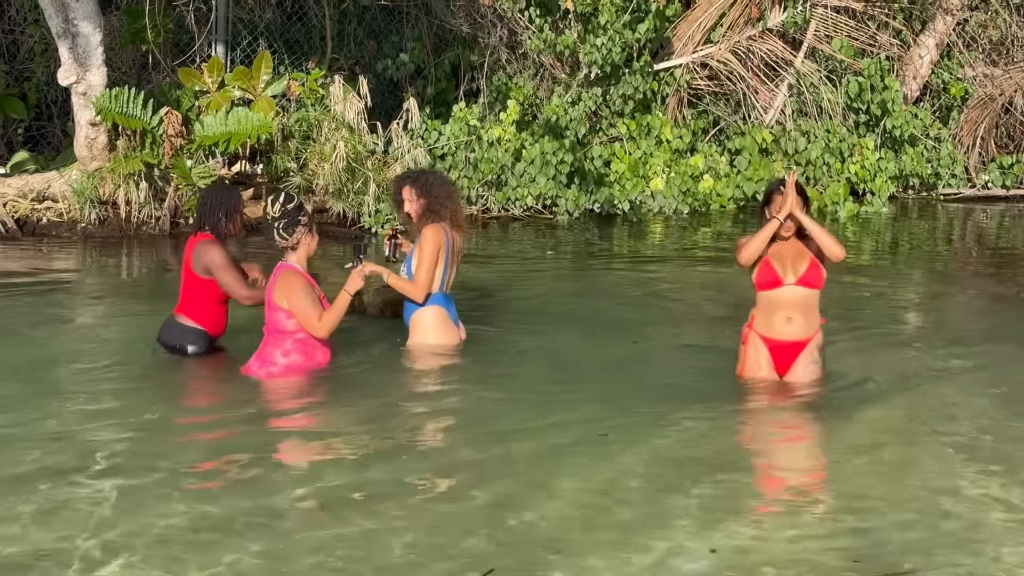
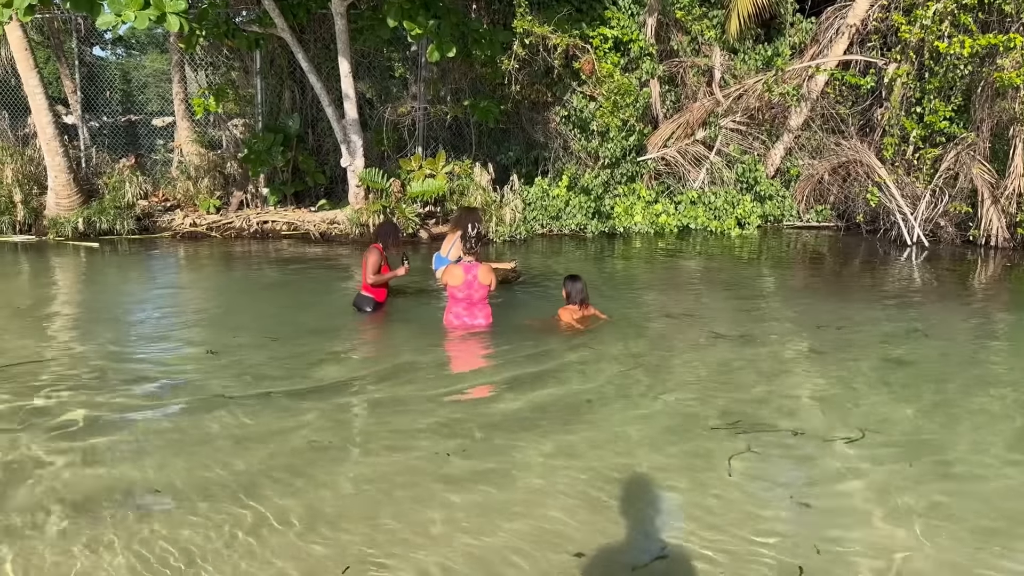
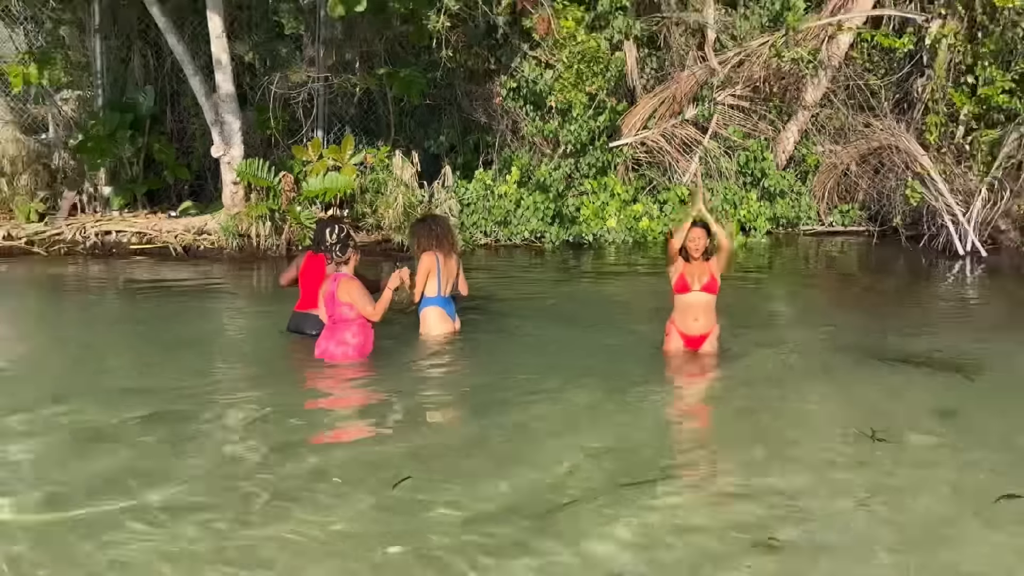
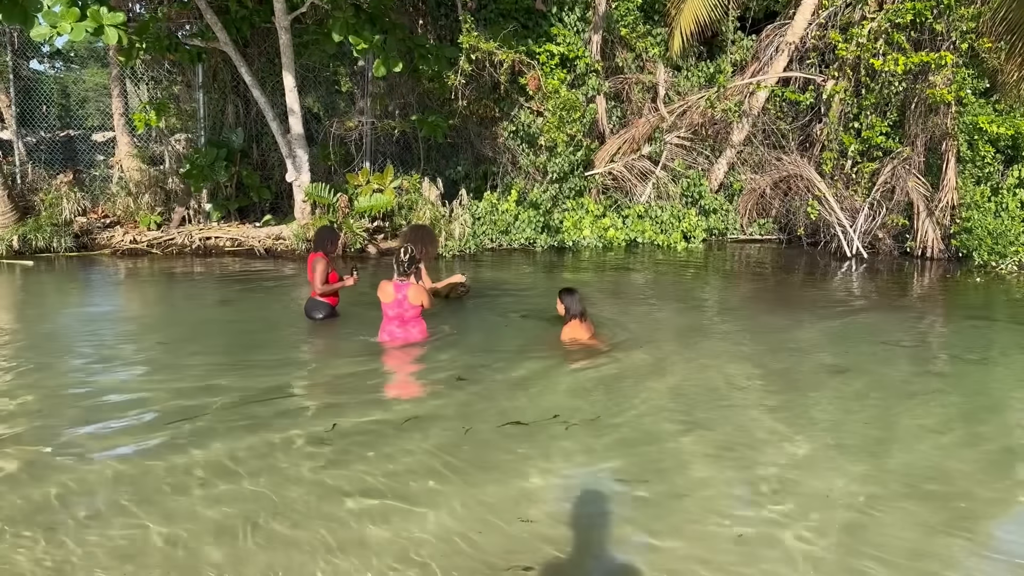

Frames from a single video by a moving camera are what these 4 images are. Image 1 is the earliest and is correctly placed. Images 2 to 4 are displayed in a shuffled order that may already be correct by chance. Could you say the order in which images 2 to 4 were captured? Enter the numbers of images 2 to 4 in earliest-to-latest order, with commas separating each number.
3, 4, 2
